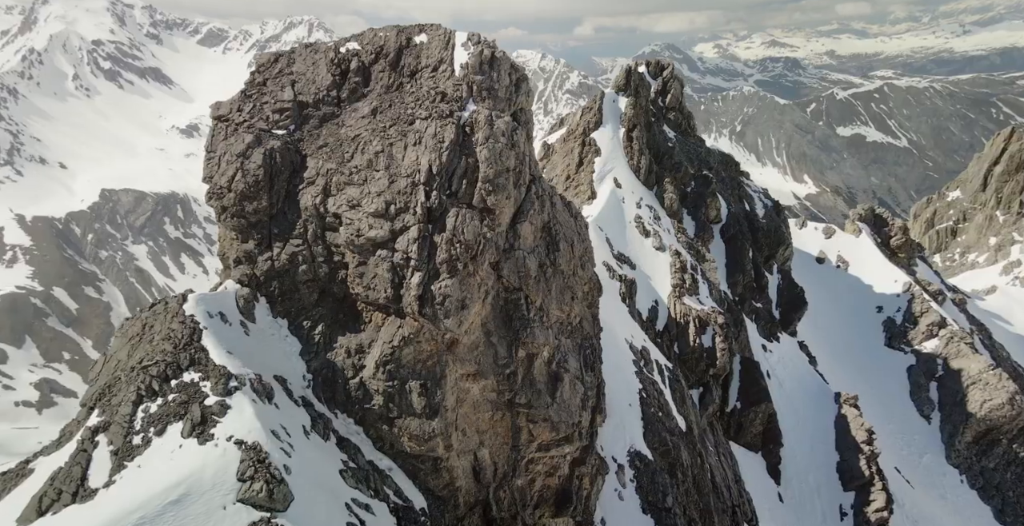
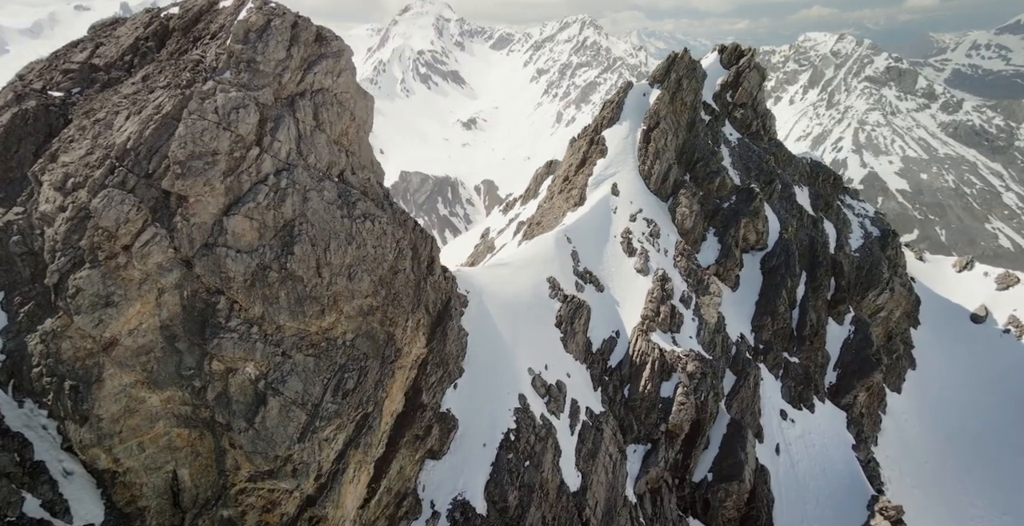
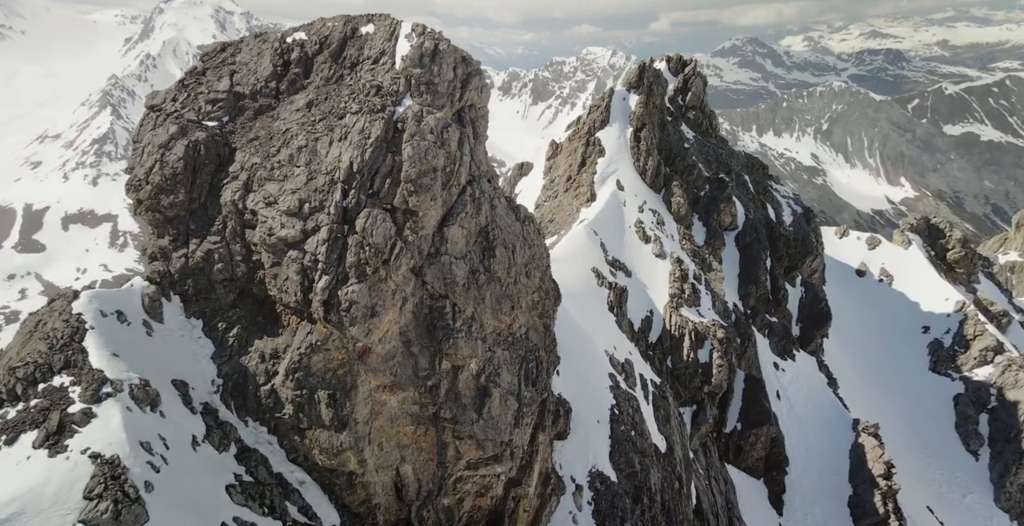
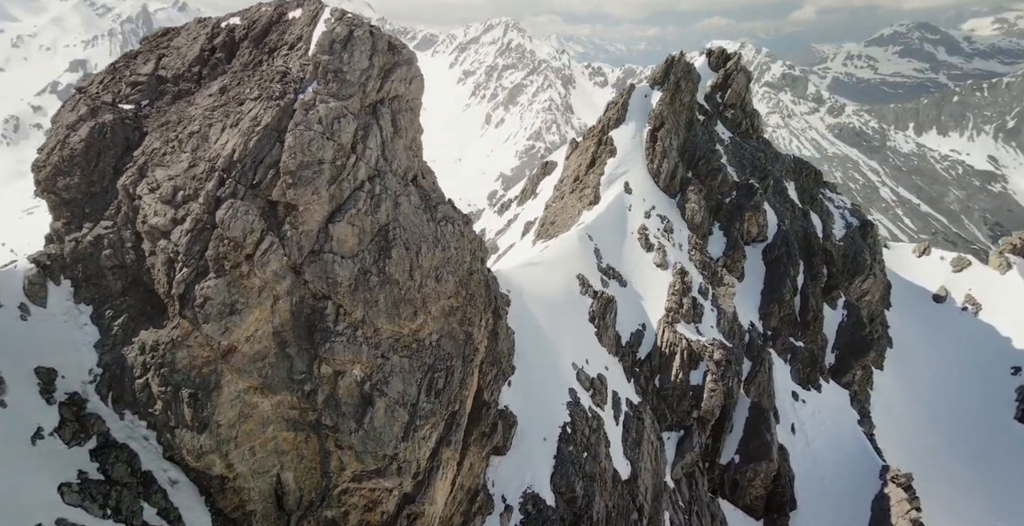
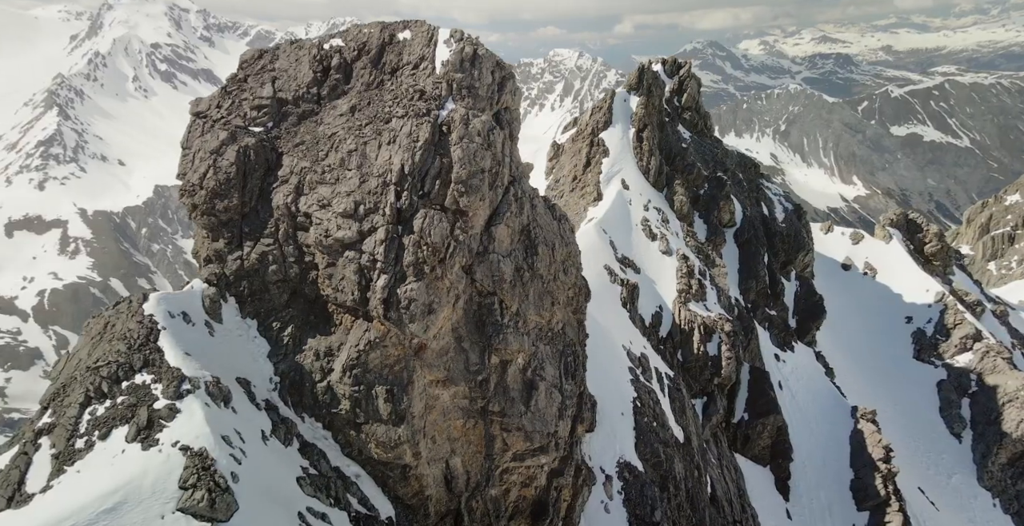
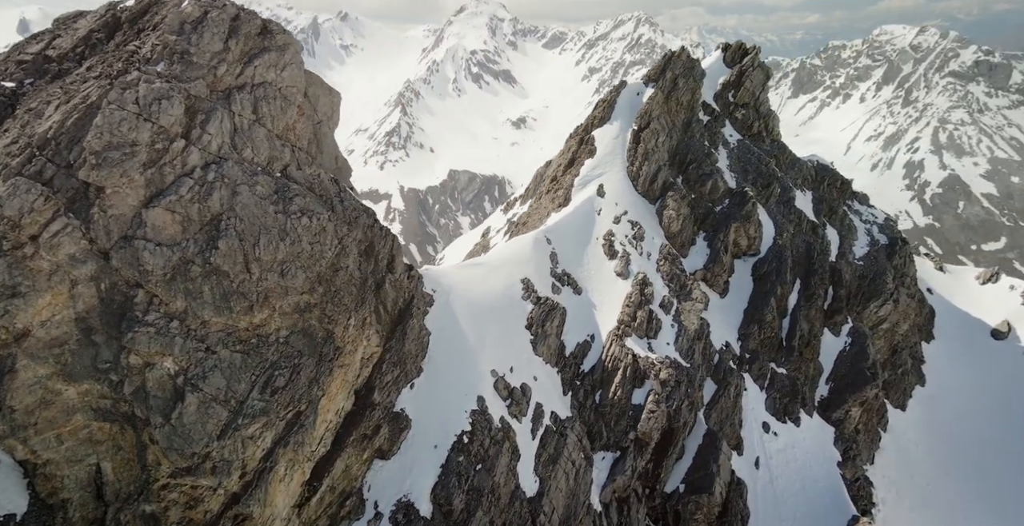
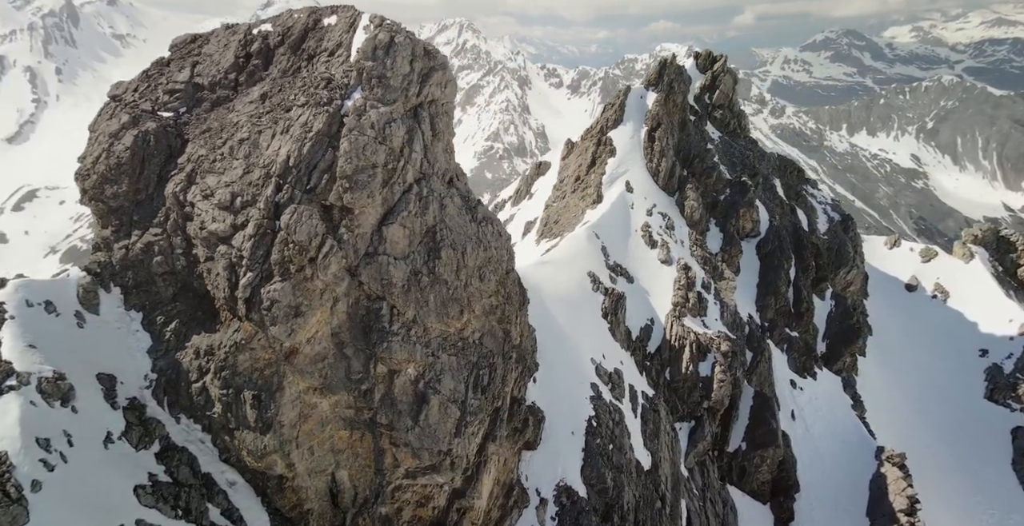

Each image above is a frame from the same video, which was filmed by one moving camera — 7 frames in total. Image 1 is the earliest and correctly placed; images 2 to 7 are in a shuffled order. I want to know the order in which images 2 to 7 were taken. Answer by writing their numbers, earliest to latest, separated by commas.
5, 3, 7, 4, 2, 6
